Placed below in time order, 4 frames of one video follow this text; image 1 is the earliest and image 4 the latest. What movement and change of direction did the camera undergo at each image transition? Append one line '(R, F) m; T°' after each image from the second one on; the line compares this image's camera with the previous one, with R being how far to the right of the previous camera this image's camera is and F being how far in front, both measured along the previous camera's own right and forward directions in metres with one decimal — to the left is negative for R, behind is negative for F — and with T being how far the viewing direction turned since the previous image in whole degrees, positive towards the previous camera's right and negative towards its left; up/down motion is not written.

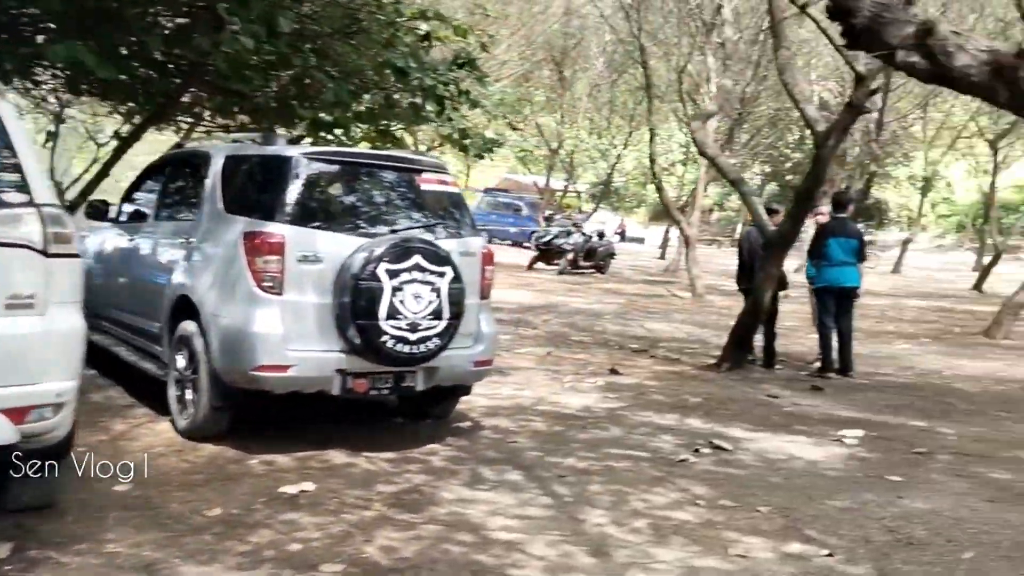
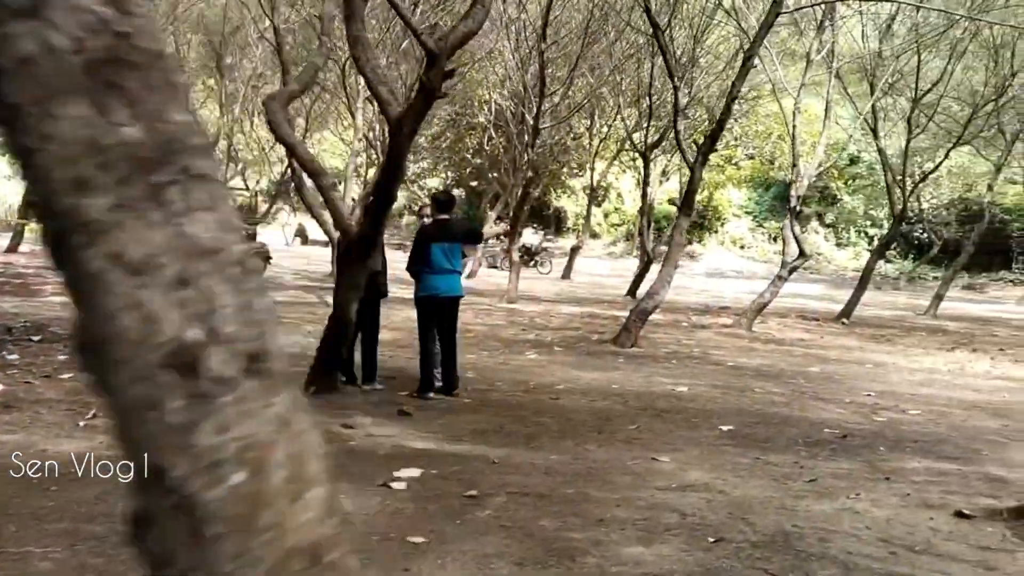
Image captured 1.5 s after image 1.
(+1.4, +1.2) m; +17°
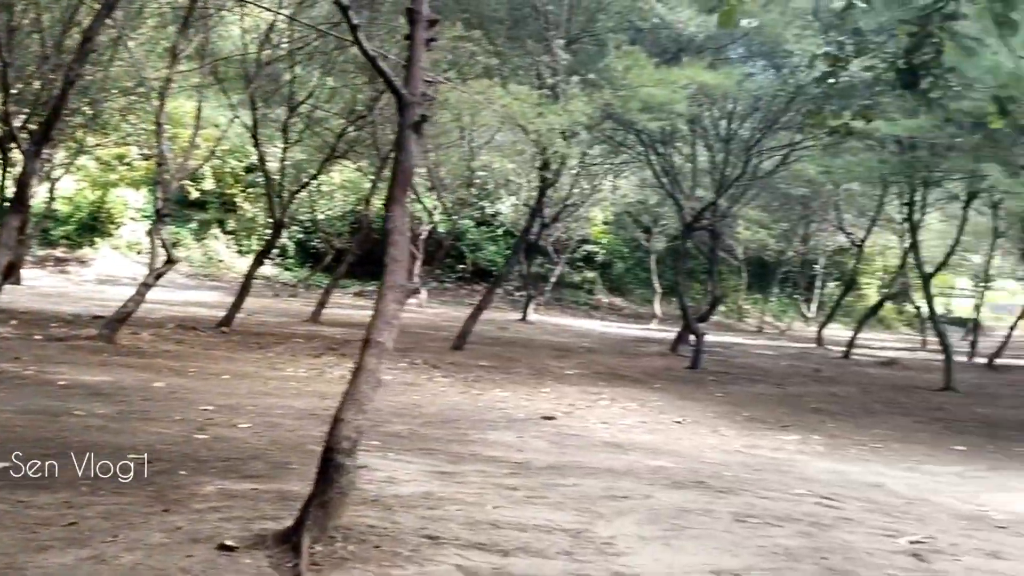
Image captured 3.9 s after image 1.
(+1.1, +0.5) m; +34°
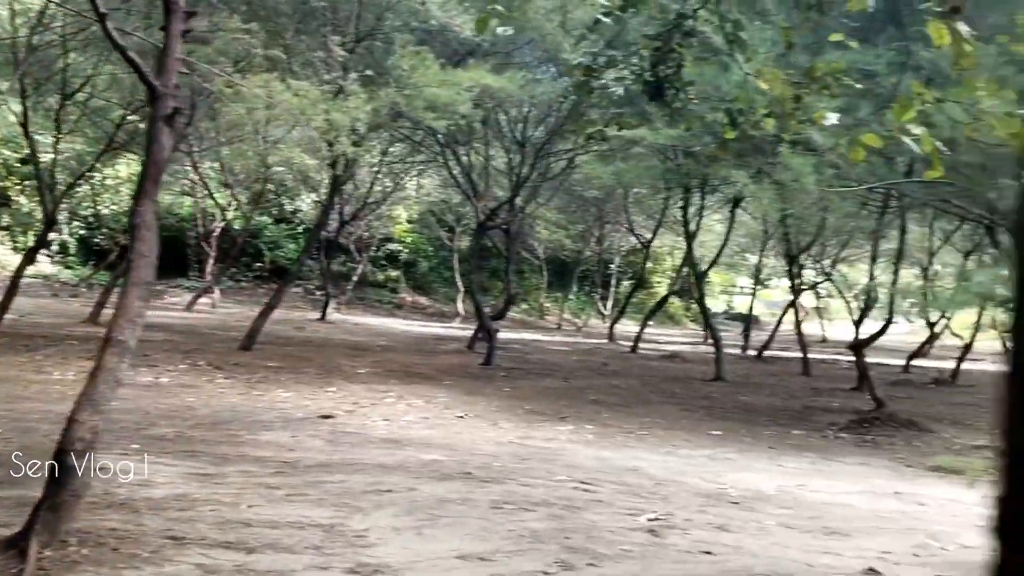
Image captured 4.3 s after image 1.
(+0.4, -0.2) m; +11°
